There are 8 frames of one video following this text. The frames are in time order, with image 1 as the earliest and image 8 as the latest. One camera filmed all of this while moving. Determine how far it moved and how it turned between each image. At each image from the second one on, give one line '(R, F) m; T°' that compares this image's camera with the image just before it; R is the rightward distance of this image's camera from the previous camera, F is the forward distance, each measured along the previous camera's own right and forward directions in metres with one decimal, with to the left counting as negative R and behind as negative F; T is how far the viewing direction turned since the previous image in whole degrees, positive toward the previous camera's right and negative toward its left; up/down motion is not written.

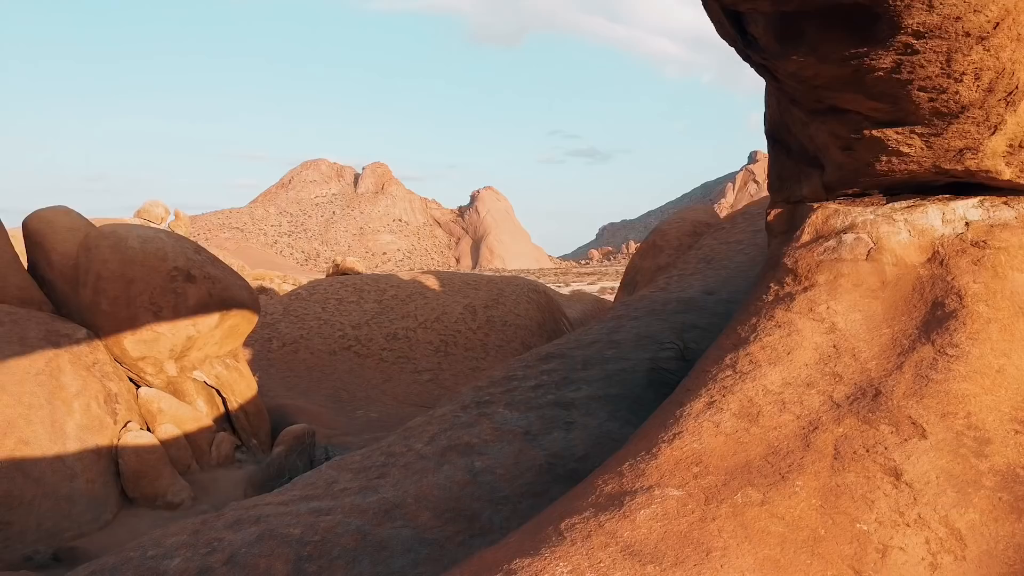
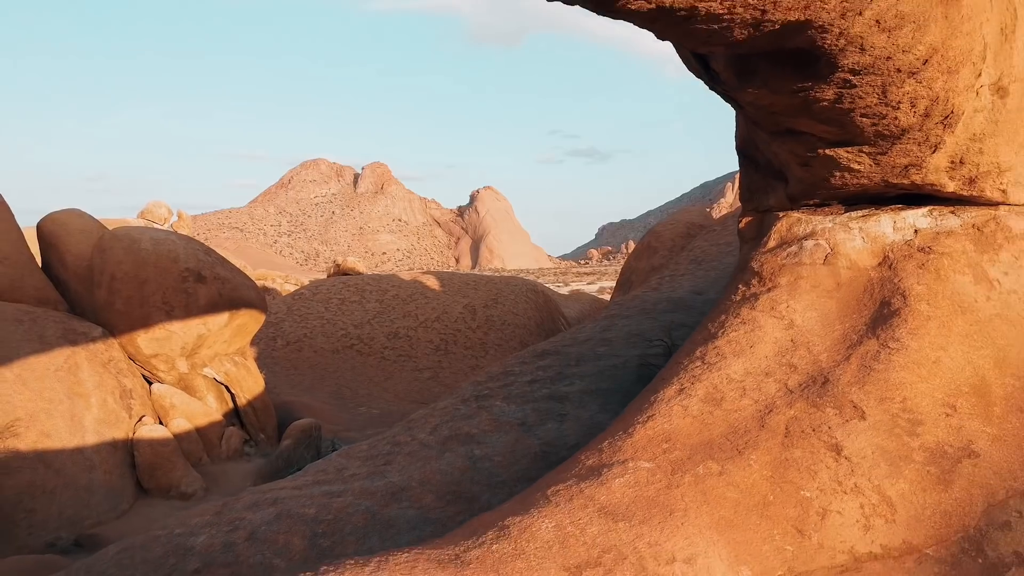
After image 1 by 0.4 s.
(0.0, -0.2) m; 0°
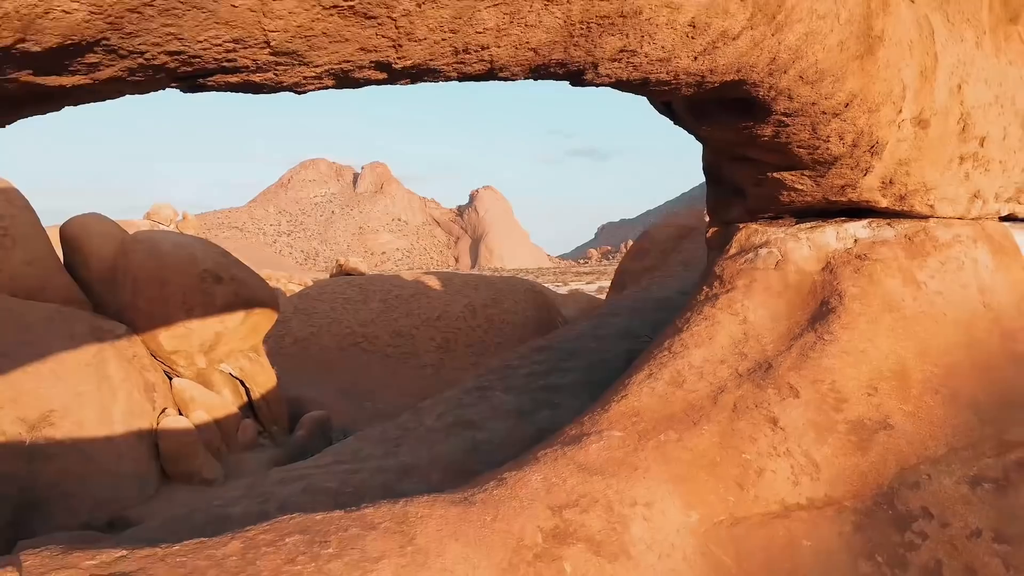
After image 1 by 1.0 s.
(0.0, -0.3) m; 0°
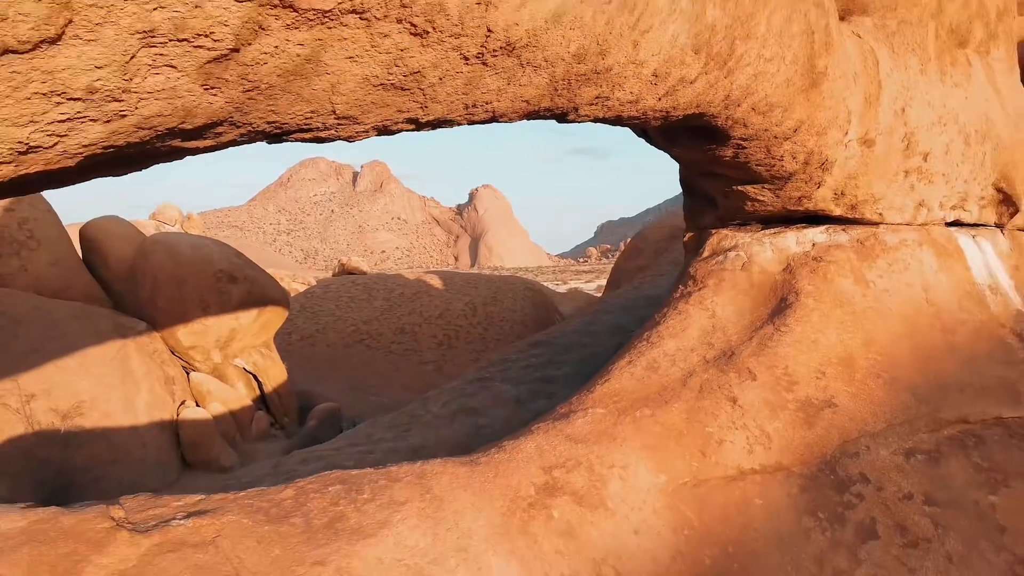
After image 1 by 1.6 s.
(0.0, -0.2) m; 0°
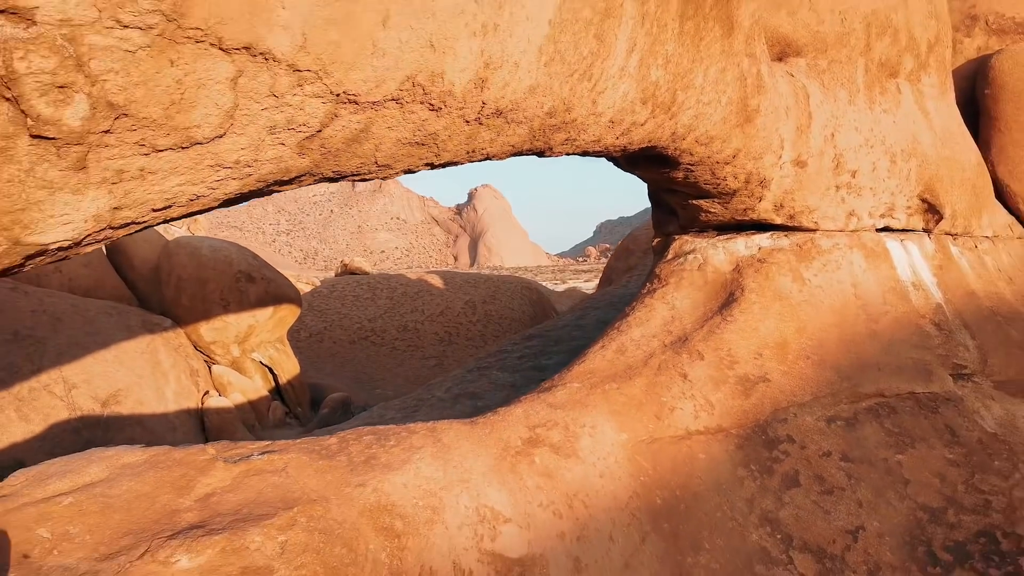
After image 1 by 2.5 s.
(0.0, -0.4) m; 0°
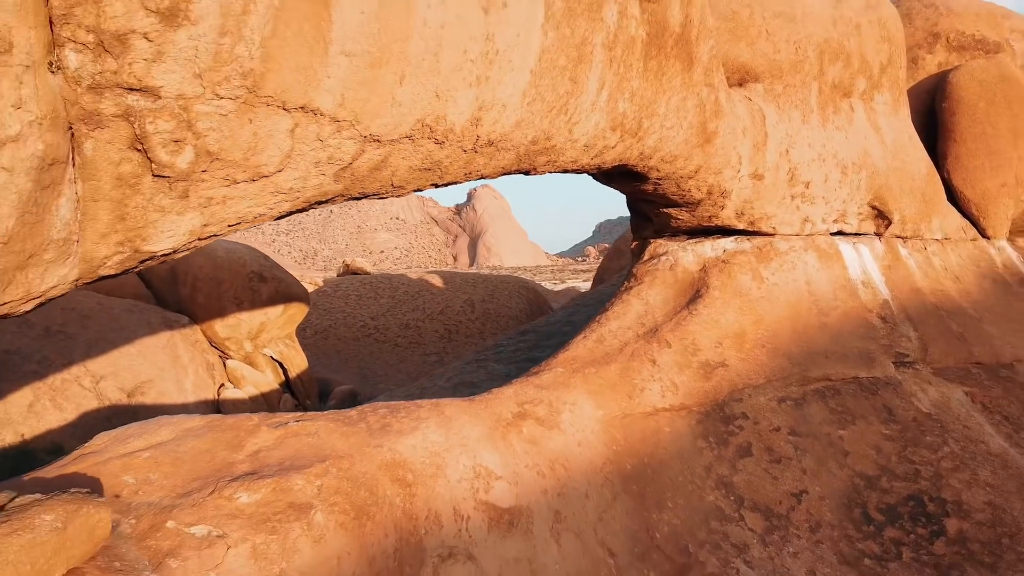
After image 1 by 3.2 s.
(0.0, -0.3) m; 0°
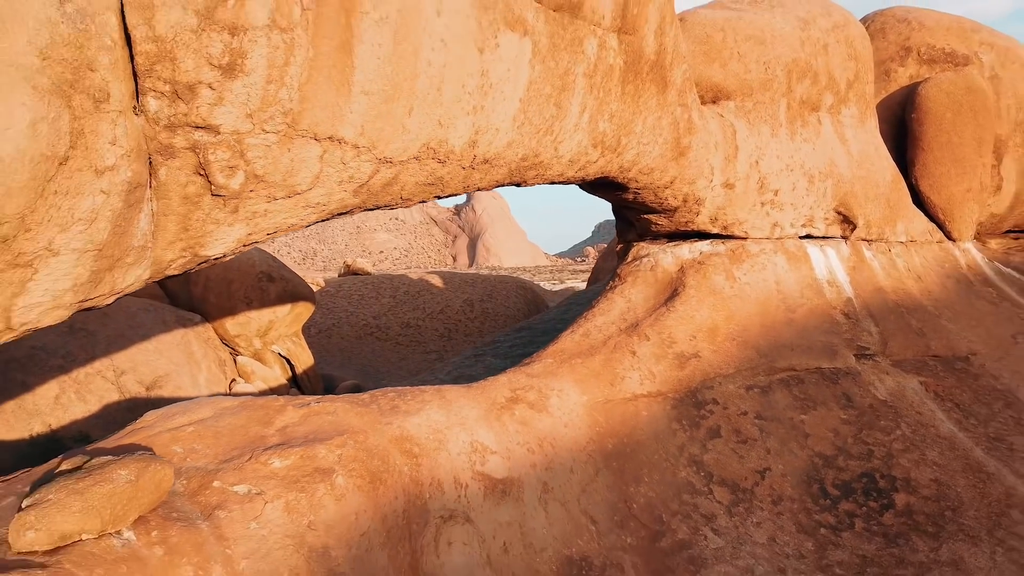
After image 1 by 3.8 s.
(0.0, -0.3) m; 0°
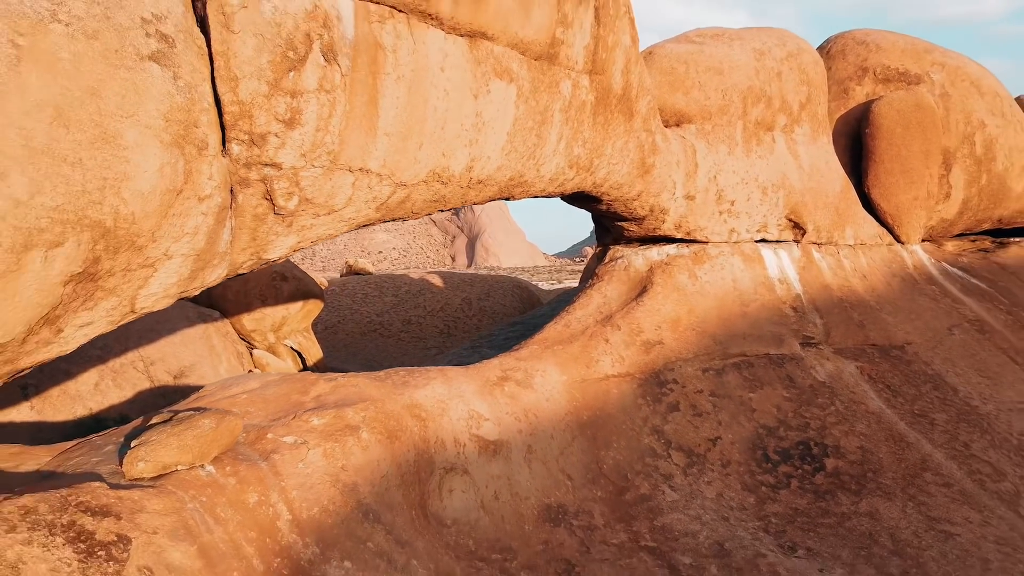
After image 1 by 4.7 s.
(0.0, -0.5) m; 0°
